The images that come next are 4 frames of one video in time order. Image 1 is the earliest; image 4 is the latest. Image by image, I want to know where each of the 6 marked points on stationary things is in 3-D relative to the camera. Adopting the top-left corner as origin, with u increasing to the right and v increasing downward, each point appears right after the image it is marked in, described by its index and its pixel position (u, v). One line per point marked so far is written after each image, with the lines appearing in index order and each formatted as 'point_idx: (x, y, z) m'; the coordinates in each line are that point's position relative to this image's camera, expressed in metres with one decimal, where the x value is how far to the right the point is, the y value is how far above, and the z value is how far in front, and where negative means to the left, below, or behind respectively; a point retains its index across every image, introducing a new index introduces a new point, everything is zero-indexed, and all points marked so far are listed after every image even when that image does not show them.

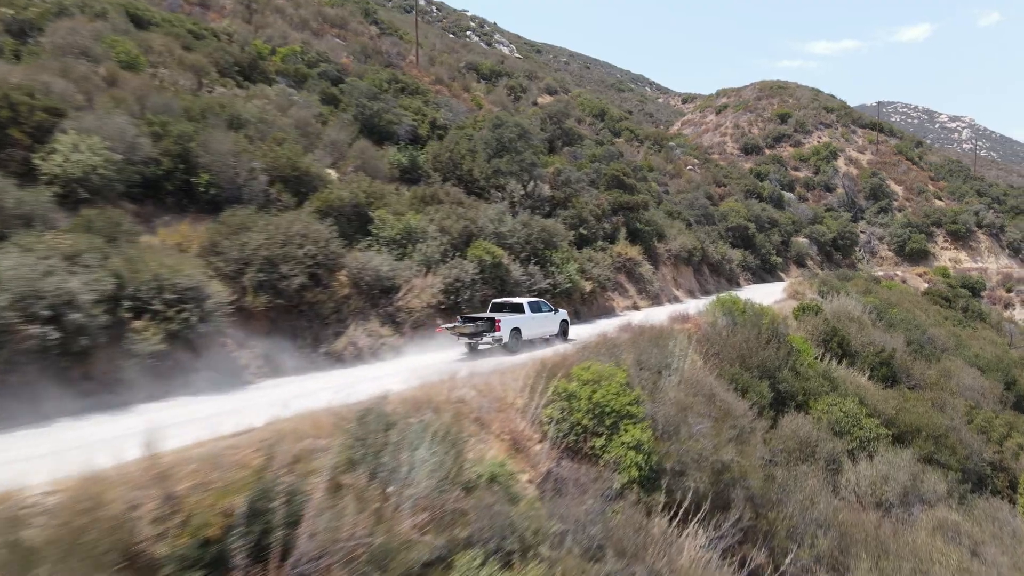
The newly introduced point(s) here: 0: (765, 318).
0: (+5.8, -0.7, +17.4) m
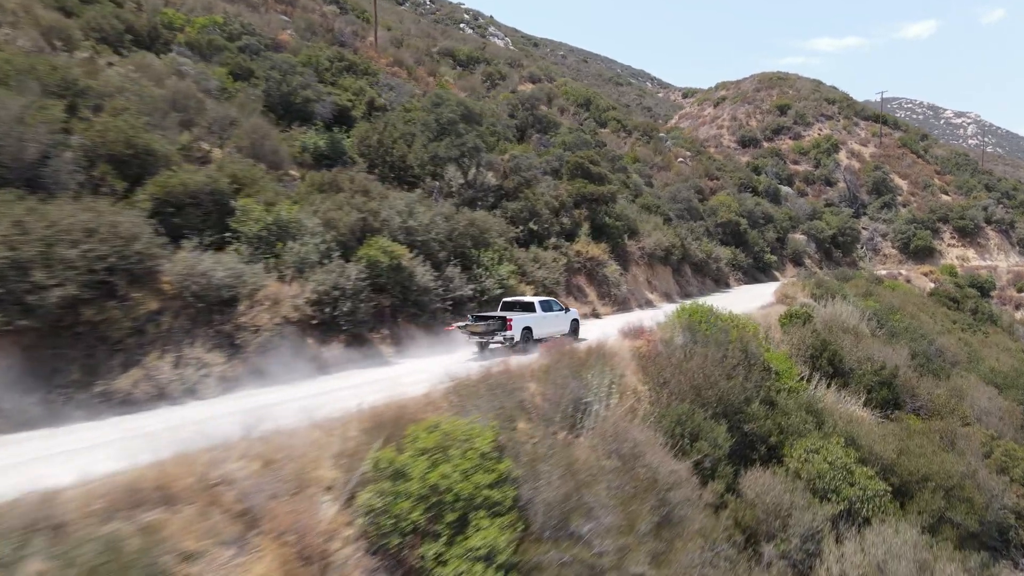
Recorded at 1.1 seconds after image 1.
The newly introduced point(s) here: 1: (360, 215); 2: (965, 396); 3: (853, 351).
0: (+4.2, -0.8, +14.2) m
1: (-2.7, +1.3, +13.3) m
2: (+11.1, -2.6, +18.6) m
3: (+8.0, -1.5, +17.6) m
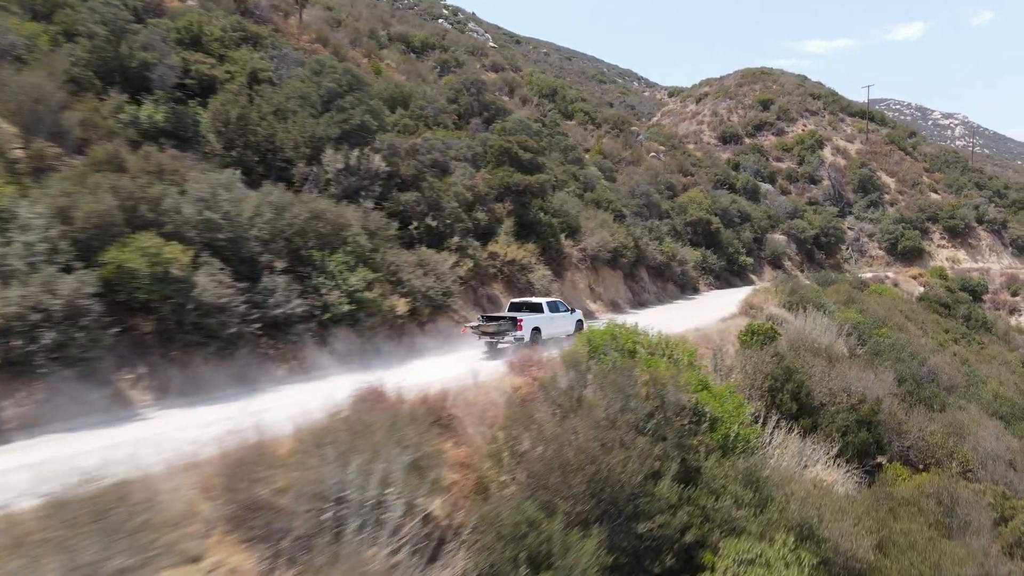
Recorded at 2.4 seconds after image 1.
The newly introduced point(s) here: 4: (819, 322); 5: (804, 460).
0: (+2.1, -1.0, +10.4) m
1: (-4.8, +1.1, +9.5) m
2: (+8.9, -2.9, +14.9) m
3: (+5.8, -1.7, +13.9) m
4: (+7.7, -0.9, +18.9) m
5: (+4.3, -2.5, +11.0) m
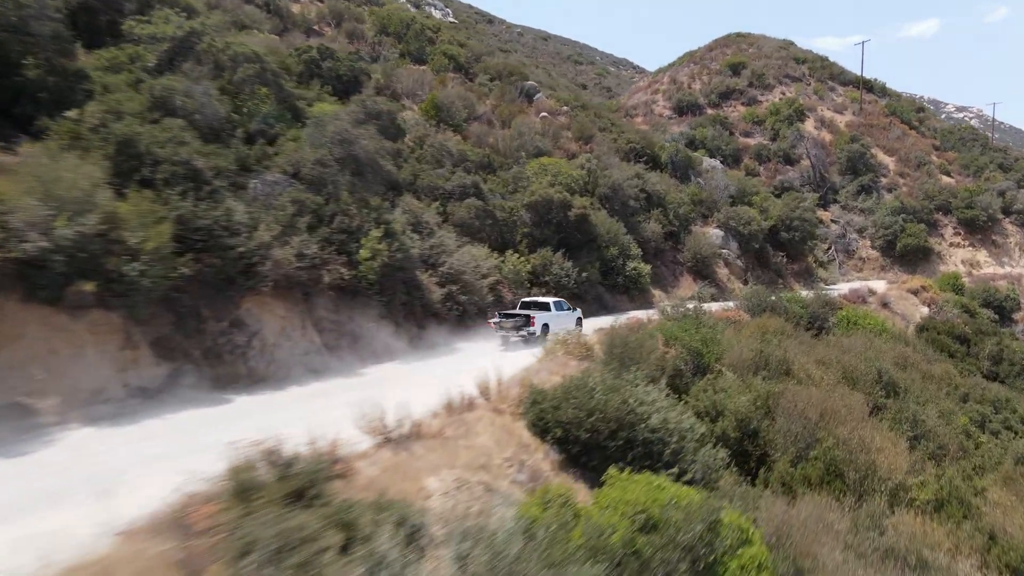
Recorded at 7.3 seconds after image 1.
0: (-6.5, -1.9, -4.5) m
1: (-13.4, +0.2, -5.4) m
2: (+0.4, -3.8, -0.1) m
3: (-2.7, -2.6, -1.0) m
4: (-0.8, -1.7, +3.9) m
5: (-4.3, -3.4, -3.9) m
